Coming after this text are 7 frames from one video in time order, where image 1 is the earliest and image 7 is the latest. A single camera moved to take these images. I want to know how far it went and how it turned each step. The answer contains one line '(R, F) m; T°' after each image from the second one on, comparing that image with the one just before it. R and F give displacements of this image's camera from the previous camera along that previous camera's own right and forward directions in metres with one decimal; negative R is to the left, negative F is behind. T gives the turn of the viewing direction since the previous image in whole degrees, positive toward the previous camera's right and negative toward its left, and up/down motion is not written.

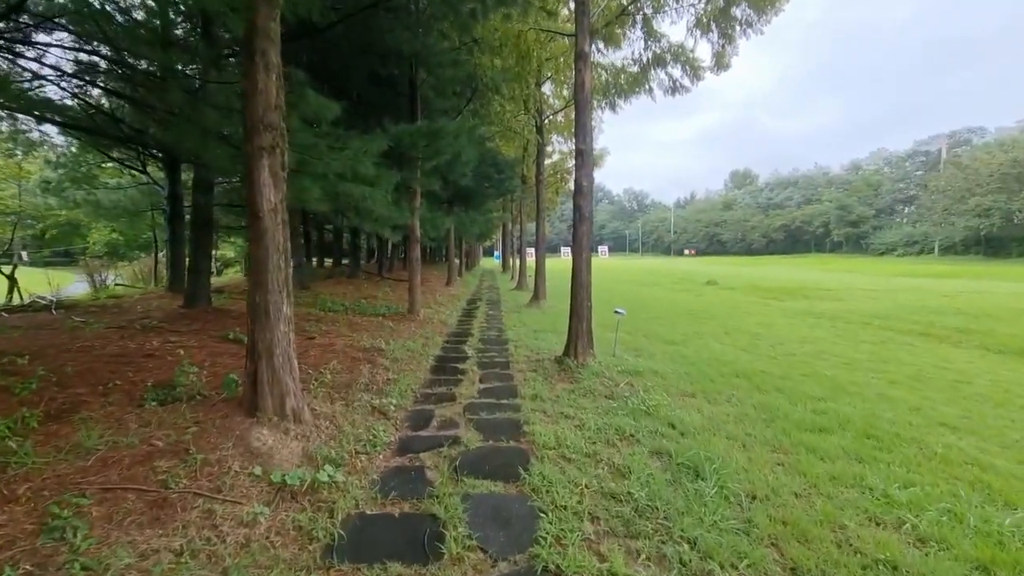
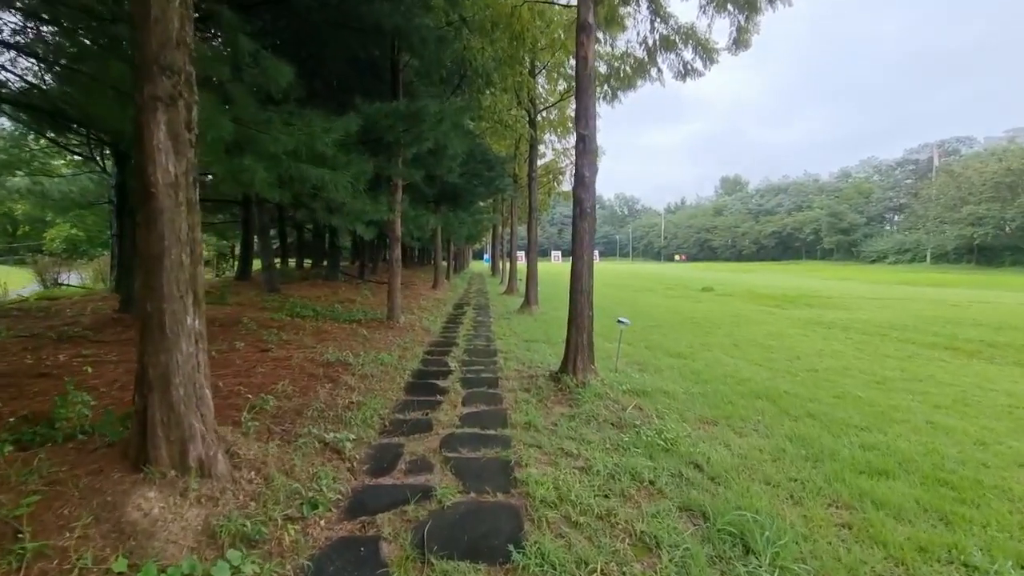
(0.0, +0.7) m; +1°
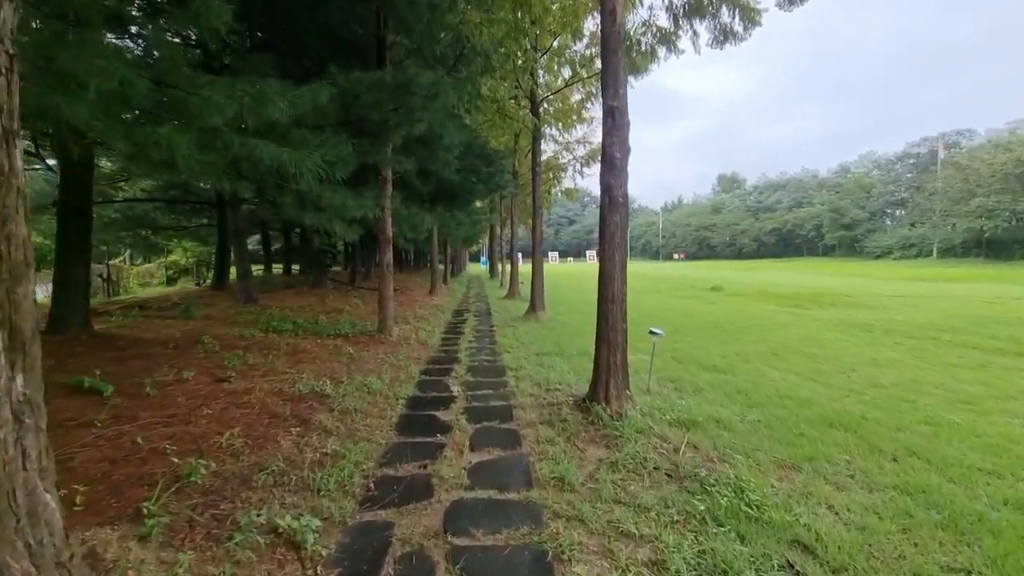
(-0.1, +0.9) m; 0°
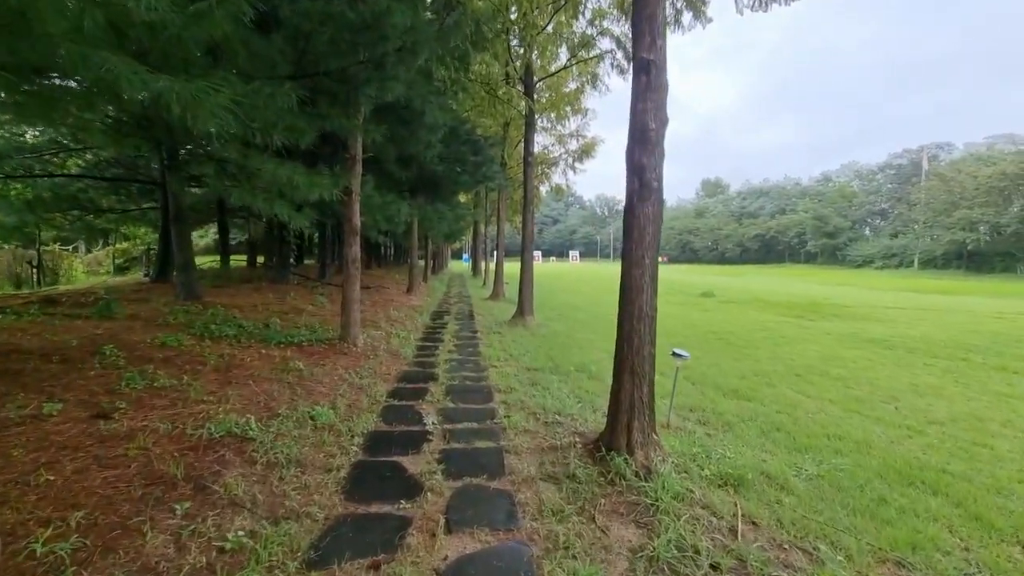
(-0.1, +1.0) m; +2°
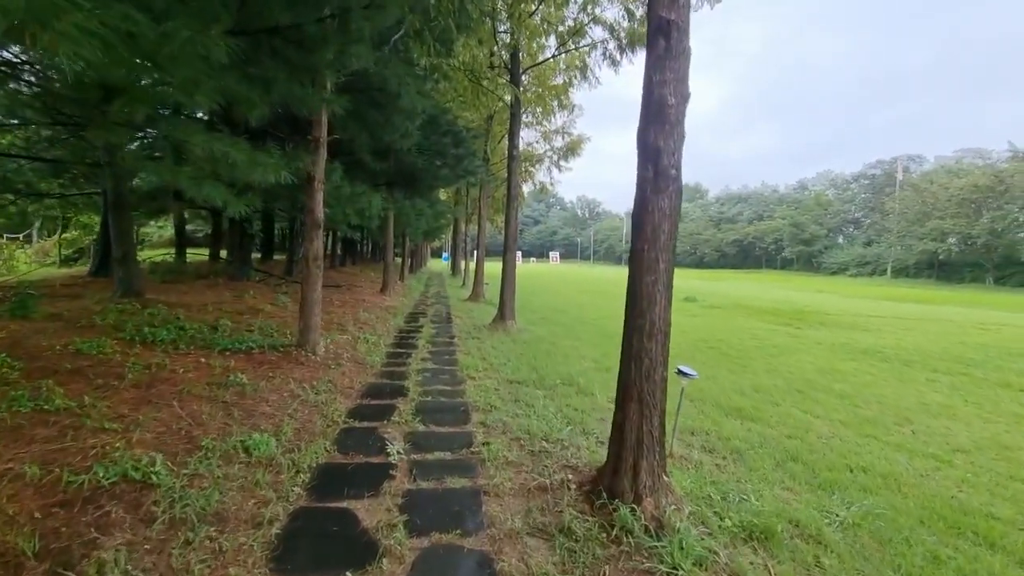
(0.0, +0.6) m; +2°
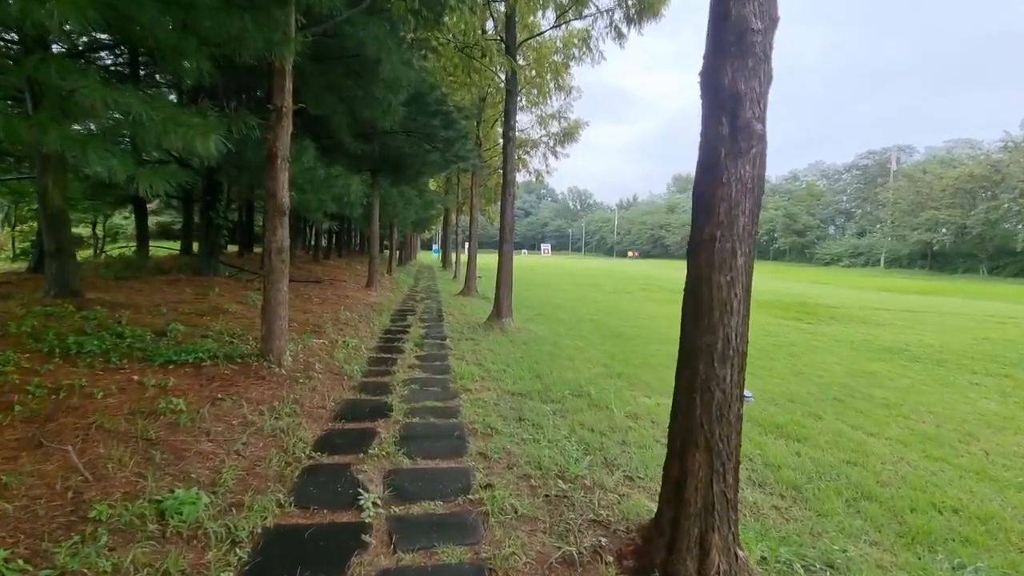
(-0.1, +0.7) m; +1°
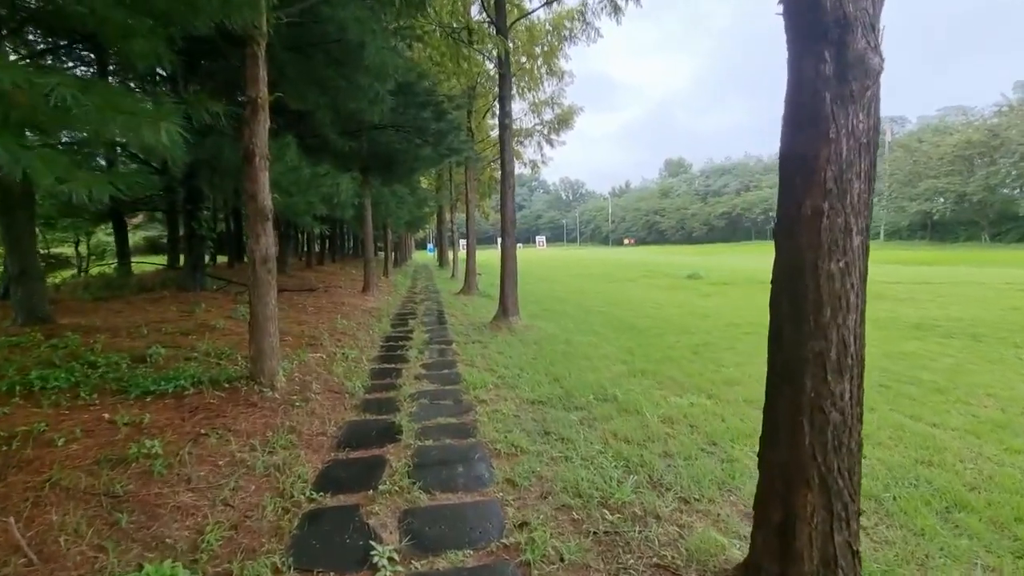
(-0.1, +0.4) m; 0°
